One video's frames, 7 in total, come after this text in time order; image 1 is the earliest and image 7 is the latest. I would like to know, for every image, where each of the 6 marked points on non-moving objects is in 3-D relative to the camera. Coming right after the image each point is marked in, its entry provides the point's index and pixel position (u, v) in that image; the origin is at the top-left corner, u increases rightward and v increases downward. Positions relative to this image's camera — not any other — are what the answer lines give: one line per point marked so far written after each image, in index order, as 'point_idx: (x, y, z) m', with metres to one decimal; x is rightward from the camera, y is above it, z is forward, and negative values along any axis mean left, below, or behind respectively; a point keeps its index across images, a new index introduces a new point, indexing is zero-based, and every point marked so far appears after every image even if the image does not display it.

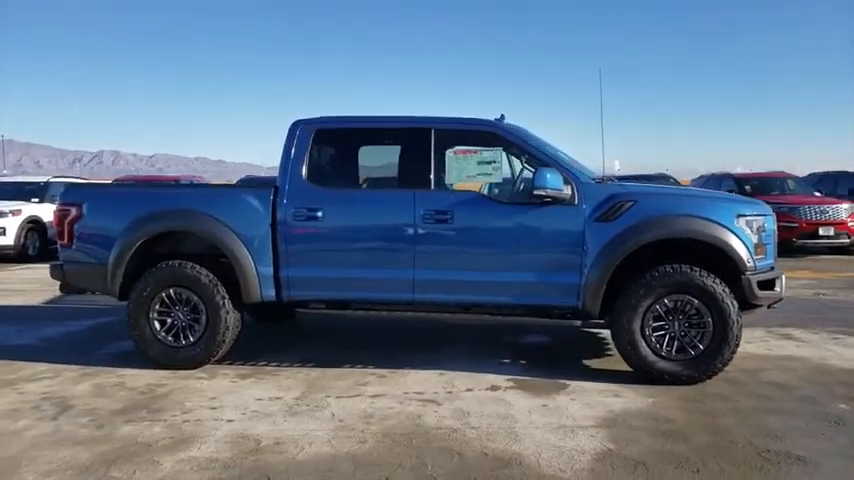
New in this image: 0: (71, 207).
0: (-3.0, +0.3, +6.2) m
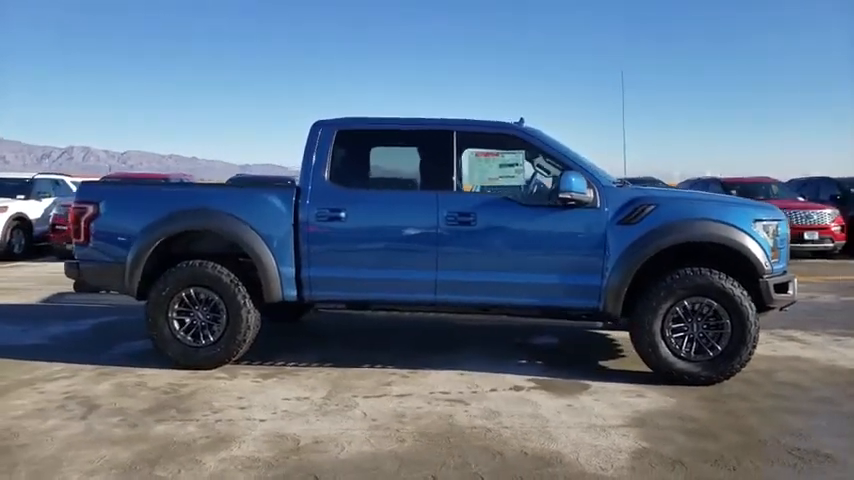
0: (-2.8, +0.3, +6.2) m
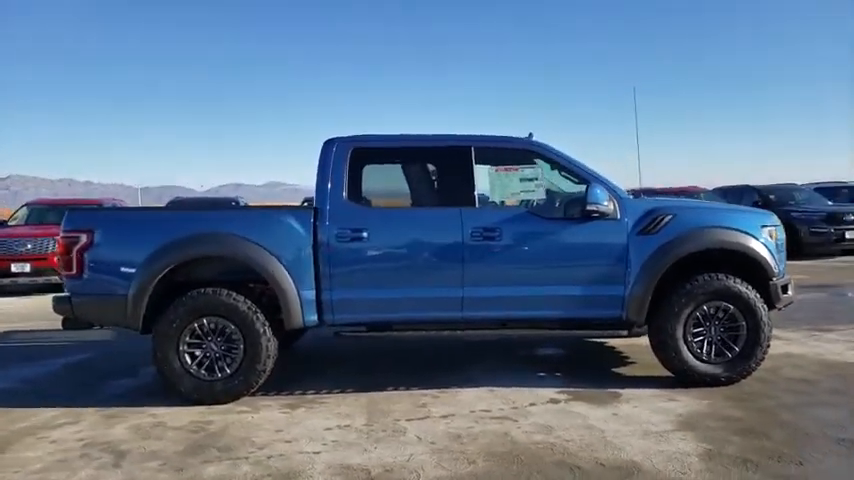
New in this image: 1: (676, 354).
0: (-2.7, 0.0, +5.7) m
1: (+1.9, -0.9, +5.7) m
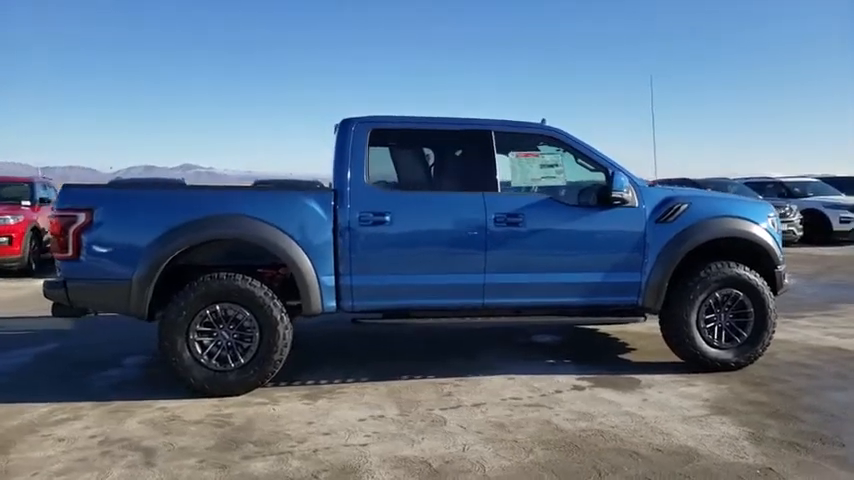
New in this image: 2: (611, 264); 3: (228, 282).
0: (-2.5, +0.2, +5.2) m
1: (+2.1, -0.8, +5.9) m
2: (+1.4, -0.2, +5.8) m
3: (-1.4, -0.3, +5.3) m
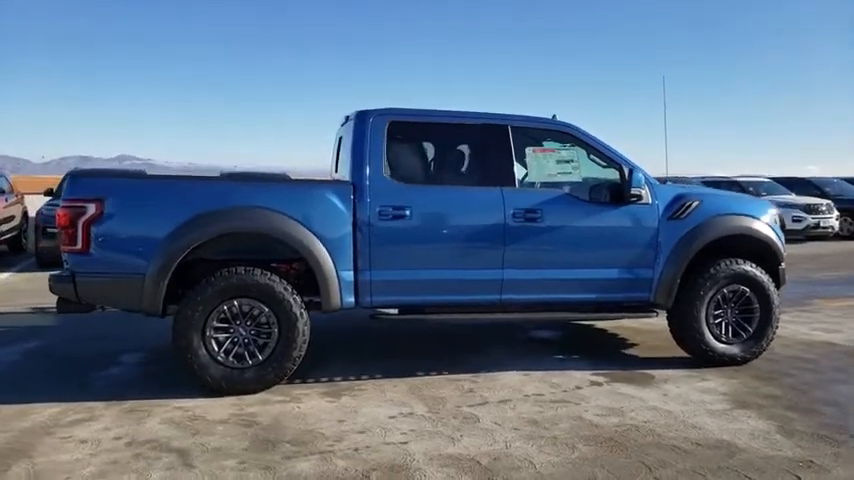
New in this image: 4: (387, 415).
0: (-2.3, +0.2, +5.0) m
1: (+2.2, -0.8, +6.0) m
2: (+1.6, -0.2, +5.9) m
3: (-1.2, -0.3, +5.1) m
4: (-0.3, -1.1, +4.8) m
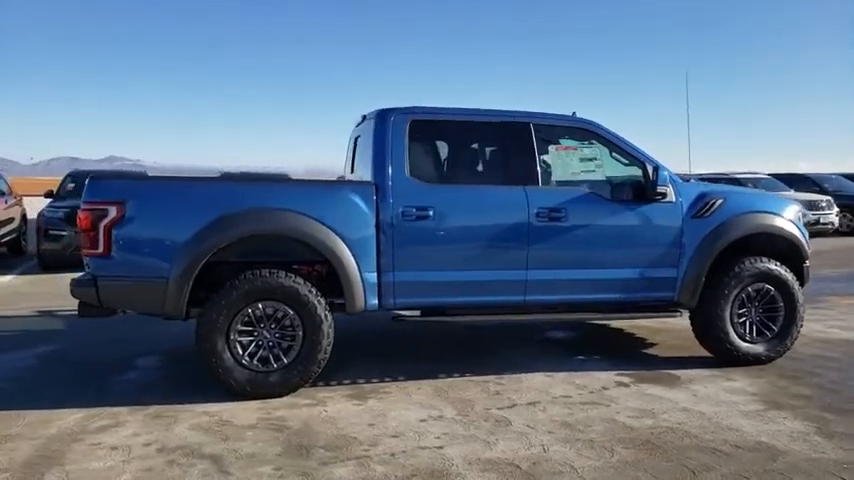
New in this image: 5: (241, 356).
0: (-2.1, +0.2, +4.9) m
1: (+2.4, -0.8, +5.9) m
2: (+1.7, -0.2, +5.8) m
3: (-1.1, -0.3, +5.0) m
4: (-0.1, -1.1, +4.7) m
5: (-1.3, -0.8, +5.0) m
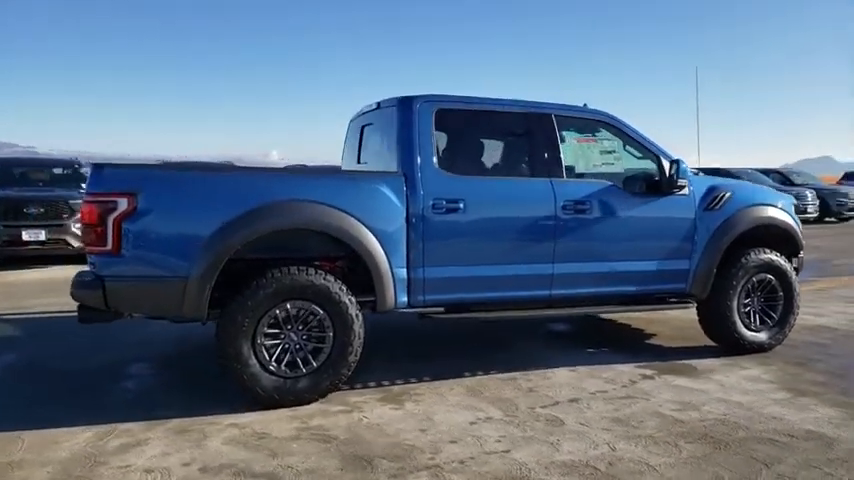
0: (-1.8, +0.2, +4.4) m
1: (+2.5, -0.7, +6.0) m
2: (+1.9, -0.1, +5.8) m
3: (-0.8, -0.2, +4.7) m
4: (+0.2, -1.1, +4.5) m
5: (-1.0, -0.8, +4.6) m
